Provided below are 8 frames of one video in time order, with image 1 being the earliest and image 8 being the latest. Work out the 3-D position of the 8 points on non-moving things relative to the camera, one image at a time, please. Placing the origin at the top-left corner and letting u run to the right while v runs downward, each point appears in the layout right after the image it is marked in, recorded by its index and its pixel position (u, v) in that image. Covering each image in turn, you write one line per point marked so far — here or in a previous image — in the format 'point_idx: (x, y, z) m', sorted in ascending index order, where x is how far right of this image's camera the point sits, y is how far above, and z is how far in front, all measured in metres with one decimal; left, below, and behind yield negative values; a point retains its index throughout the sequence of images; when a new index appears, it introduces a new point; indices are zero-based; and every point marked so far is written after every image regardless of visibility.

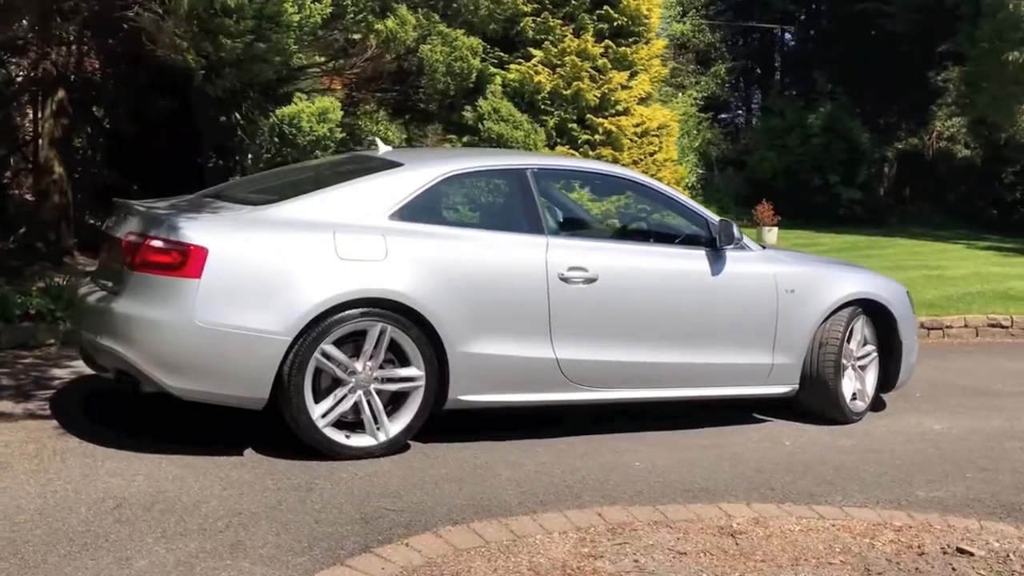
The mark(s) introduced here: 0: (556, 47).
0: (+0.5, +2.2, +10.3) m
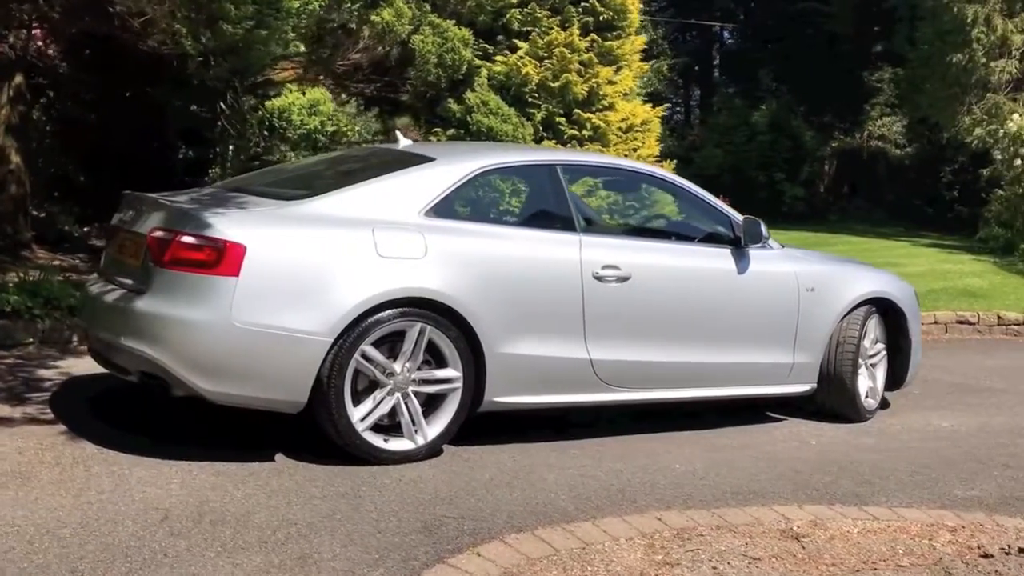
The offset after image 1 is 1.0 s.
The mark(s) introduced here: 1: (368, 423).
0: (+0.3, +2.2, +10.2) m
1: (-0.7, -0.6, +5.2) m
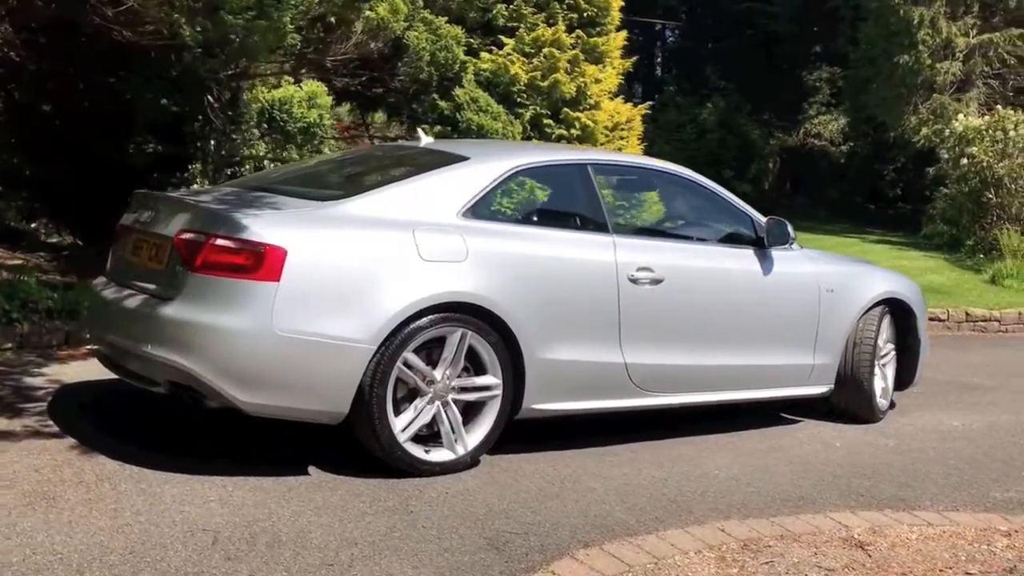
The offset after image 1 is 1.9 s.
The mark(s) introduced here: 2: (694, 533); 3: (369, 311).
0: (+0.2, +2.2, +10.0) m
1: (-0.5, -0.6, +5.0) m
2: (+0.7, -1.0, +4.6) m
3: (-0.6, -0.1, +4.8) m
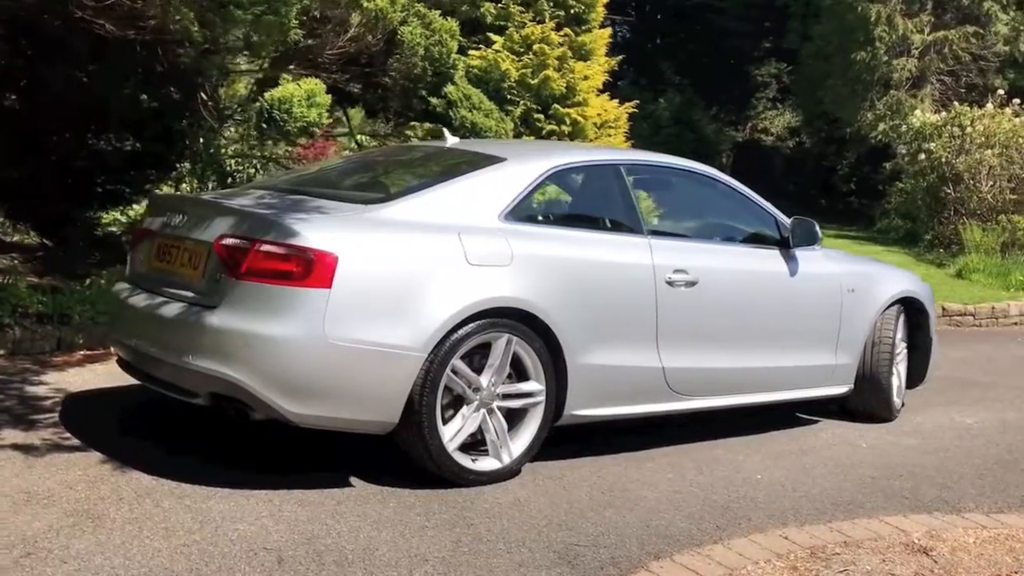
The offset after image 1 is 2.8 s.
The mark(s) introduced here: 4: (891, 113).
0: (+0.1, +2.2, +9.9) m
1: (-0.2, -0.7, +4.9) m
2: (+1.0, -1.0, +4.5) m
3: (-0.4, -0.1, +4.6) m
4: (+6.4, +3.0, +19.2) m
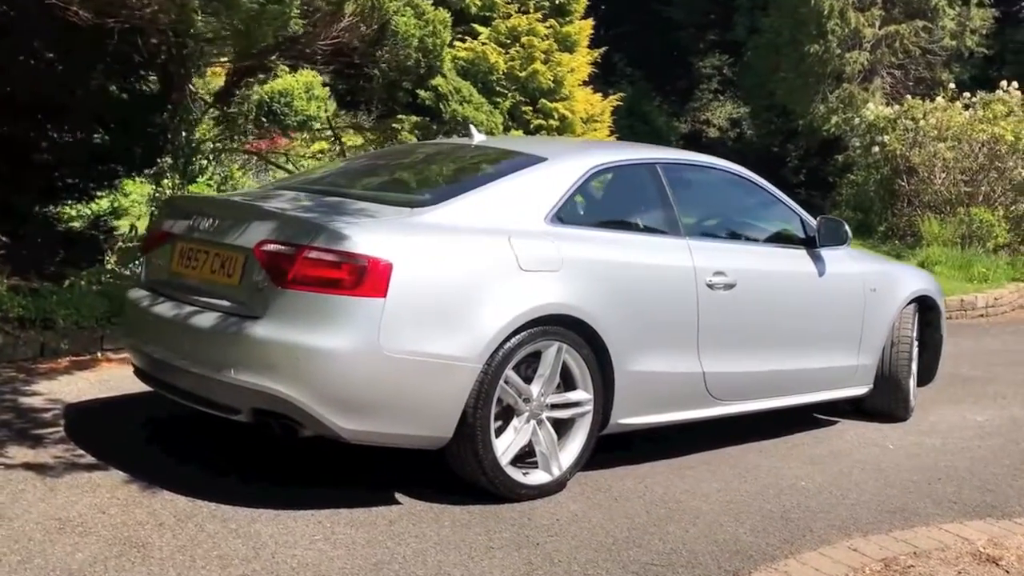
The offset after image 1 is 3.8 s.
0: (-0.1, +2.3, +9.6) m
1: (0.0, -0.7, +4.7) m
2: (+1.2, -1.0, +4.4) m
3: (-0.1, -0.2, +4.4) m
4: (+5.7, +3.1, +19.3) m
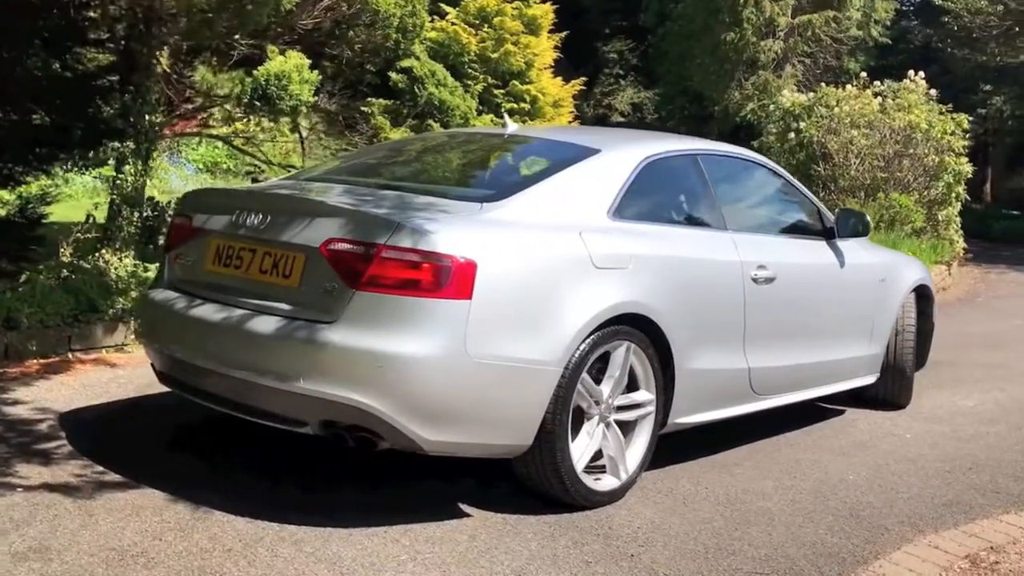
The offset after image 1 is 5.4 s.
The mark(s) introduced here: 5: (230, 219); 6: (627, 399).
0: (-0.4, +2.3, +9.3) m
1: (+0.3, -0.7, +4.4) m
2: (+1.5, -1.0, +4.3) m
3: (+0.2, -0.1, +4.2) m
4: (+4.2, +3.4, +19.6) m
5: (-1.1, +0.3, +4.5) m
6: (+0.5, -0.5, +4.6) m
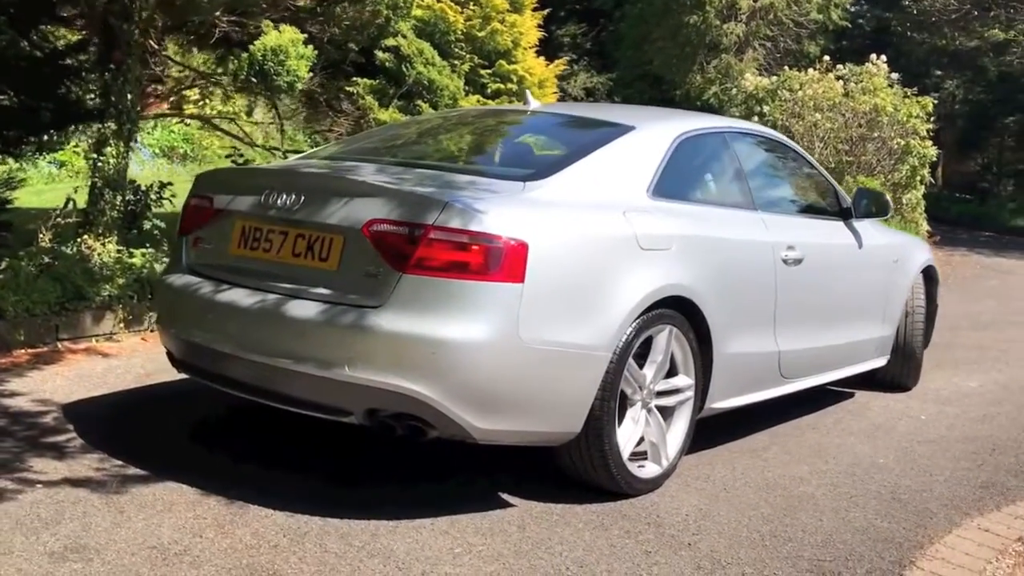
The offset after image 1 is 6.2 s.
0: (-0.5, +2.5, +9.1) m
1: (+0.4, -0.6, +4.3) m
2: (+1.7, -0.9, +4.2) m
3: (+0.3, -0.1, +4.1) m
4: (+3.6, +3.7, +19.6) m
5: (-1.0, +0.3, +4.3) m
6: (+0.6, -0.4, +4.5) m
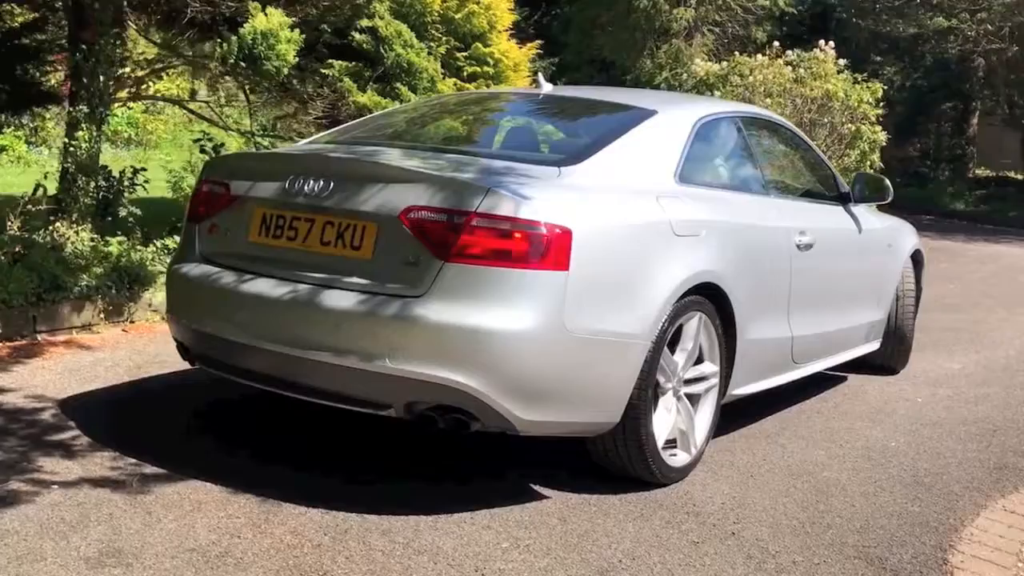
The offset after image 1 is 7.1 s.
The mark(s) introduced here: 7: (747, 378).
0: (-0.7, +2.6, +9.0) m
1: (+0.6, -0.6, +4.3) m
2: (+1.8, -0.9, +4.3) m
3: (+0.5, 0.0, +4.0) m
4: (+2.7, +3.9, +19.6) m
5: (-0.9, +0.4, +4.1) m
6: (+0.7, -0.3, +4.5) m
7: (+1.0, -0.4, +4.9) m
